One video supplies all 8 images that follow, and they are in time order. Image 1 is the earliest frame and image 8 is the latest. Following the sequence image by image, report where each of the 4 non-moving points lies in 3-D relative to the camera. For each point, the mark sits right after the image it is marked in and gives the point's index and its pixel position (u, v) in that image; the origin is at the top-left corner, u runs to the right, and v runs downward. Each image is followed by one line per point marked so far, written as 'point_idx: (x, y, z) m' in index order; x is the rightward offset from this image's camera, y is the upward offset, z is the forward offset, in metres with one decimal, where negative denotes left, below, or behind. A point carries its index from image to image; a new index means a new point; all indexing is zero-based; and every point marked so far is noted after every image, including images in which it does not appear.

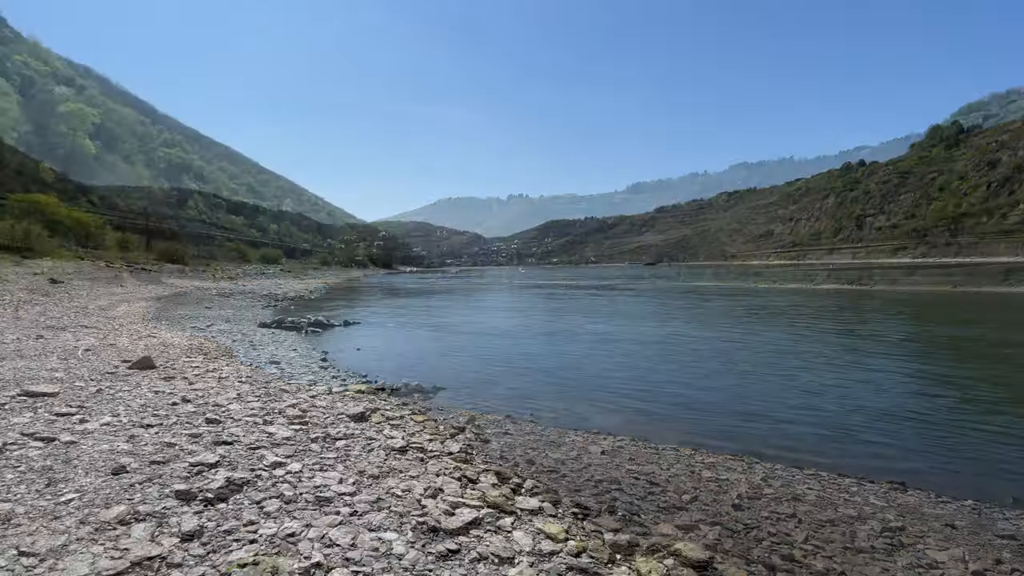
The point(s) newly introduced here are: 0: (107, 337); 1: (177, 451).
0: (-14.1, -1.8, +17.2) m
1: (-4.8, -2.3, +6.9) m
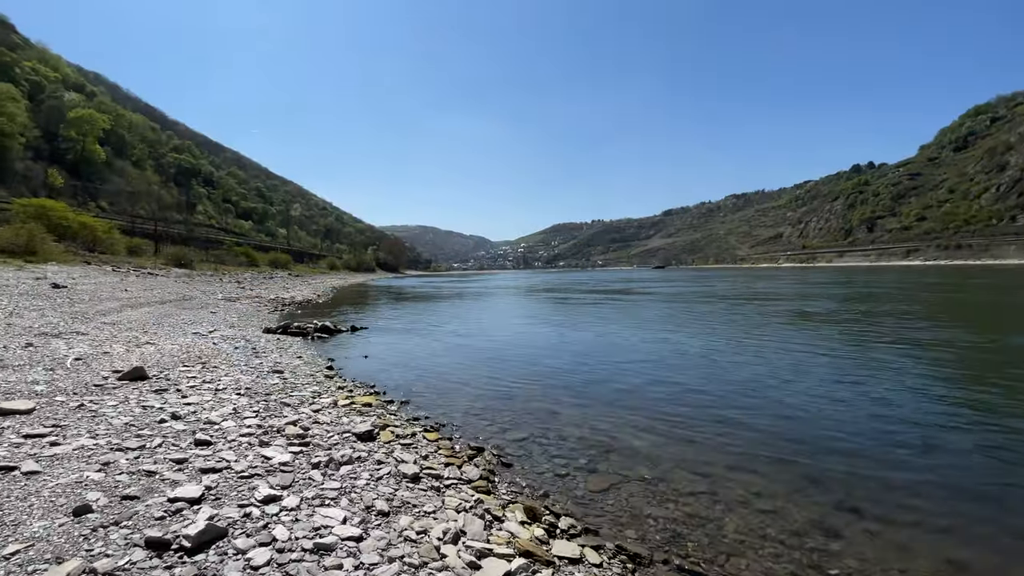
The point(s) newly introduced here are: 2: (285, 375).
0: (-13.6, -1.9, +16.4) m
1: (-4.4, -2.4, +6.0) m
2: (-6.6, -2.5, +14.2) m
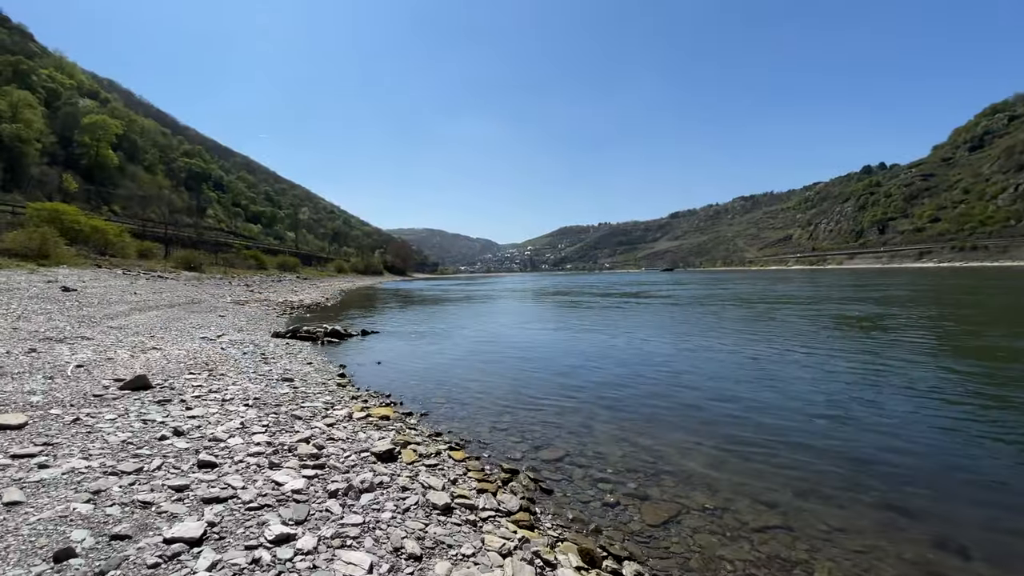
0: (-12.9, -2.0, +15.7) m
1: (-3.9, -2.4, +5.2) m
2: (-5.9, -2.6, +13.4) m
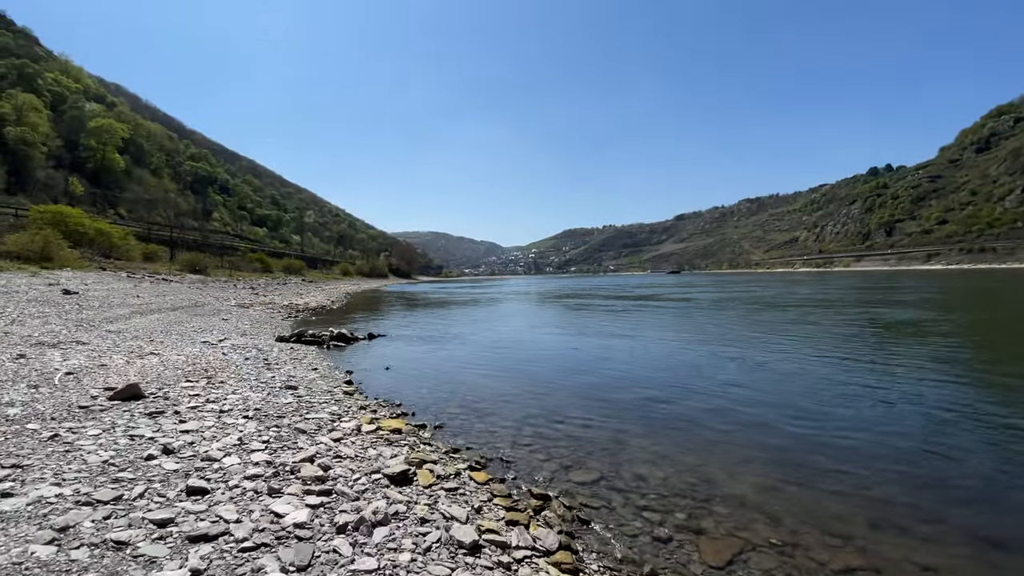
0: (-12.4, -2.1, +14.9) m
1: (-3.5, -2.4, +4.3) m
2: (-5.4, -2.7, +12.6) m
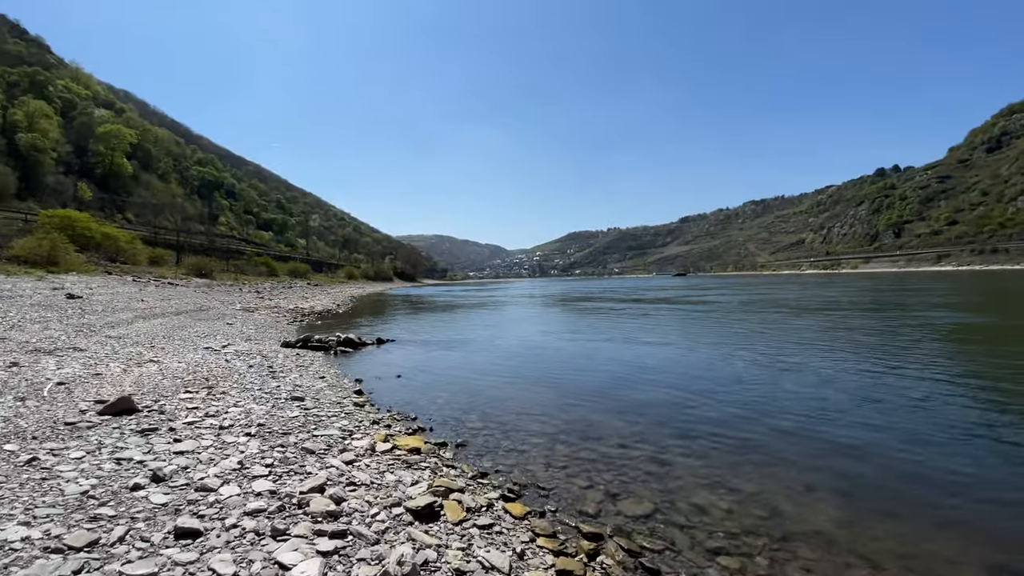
0: (-11.8, -2.2, +14.0) m
1: (-3.0, -2.5, +3.3) m
2: (-4.8, -2.7, +11.6) m
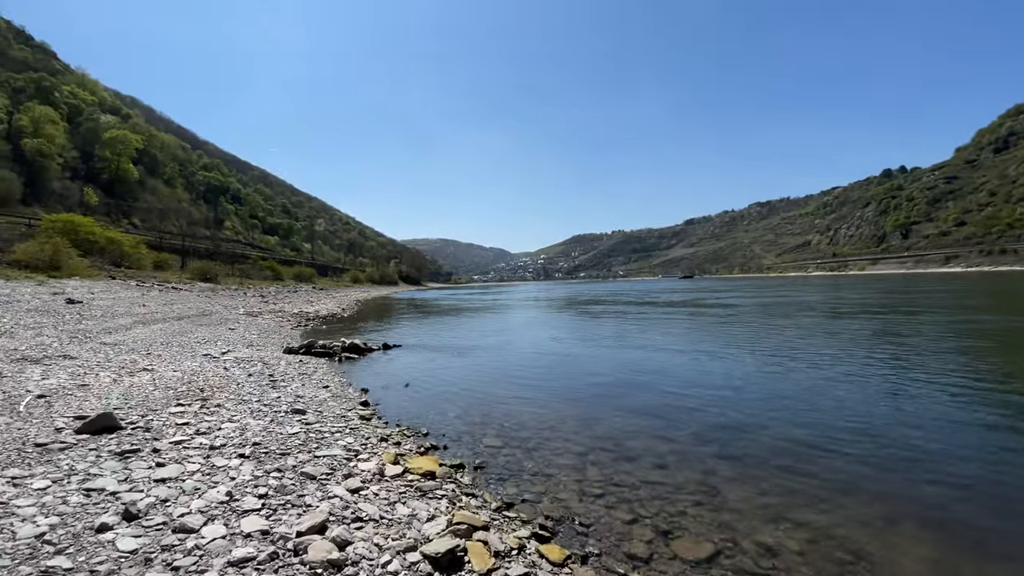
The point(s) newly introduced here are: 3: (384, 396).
0: (-11.4, -2.3, +13.1) m
1: (-2.6, -2.5, +2.4) m
2: (-4.4, -2.8, +10.7) m
3: (-3.6, -3.0, +13.6) m
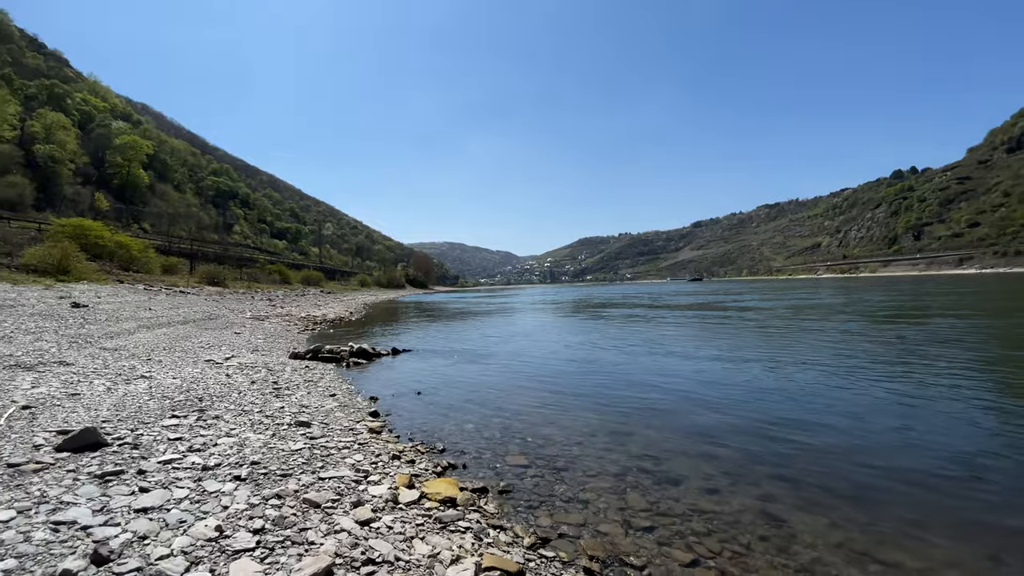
0: (-10.9, -2.4, +12.4) m
1: (-2.3, -2.4, +1.5) m
2: (-3.9, -2.8, +9.8) m
3: (-3.1, -3.0, +12.7) m
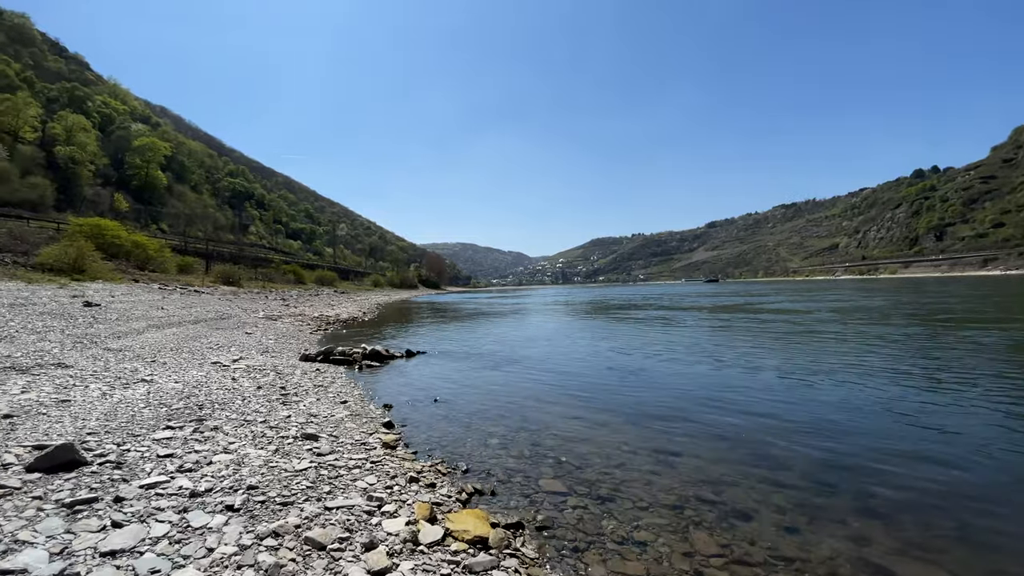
0: (-10.2, -2.3, +11.5) m
1: (-1.9, -2.4, +0.4) m
2: (-3.4, -2.8, +8.8) m
3: (-2.4, -3.0, +11.6) m
